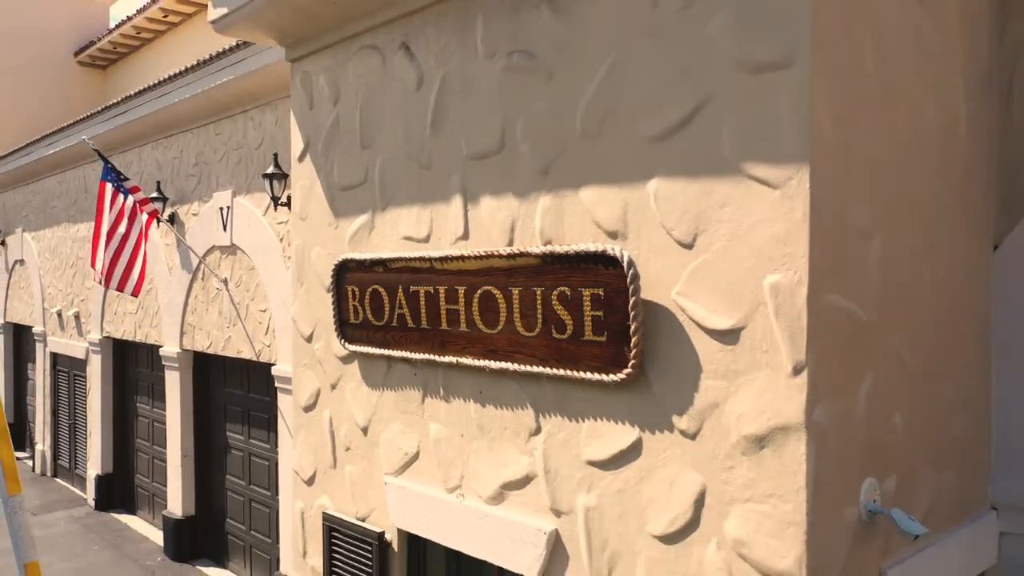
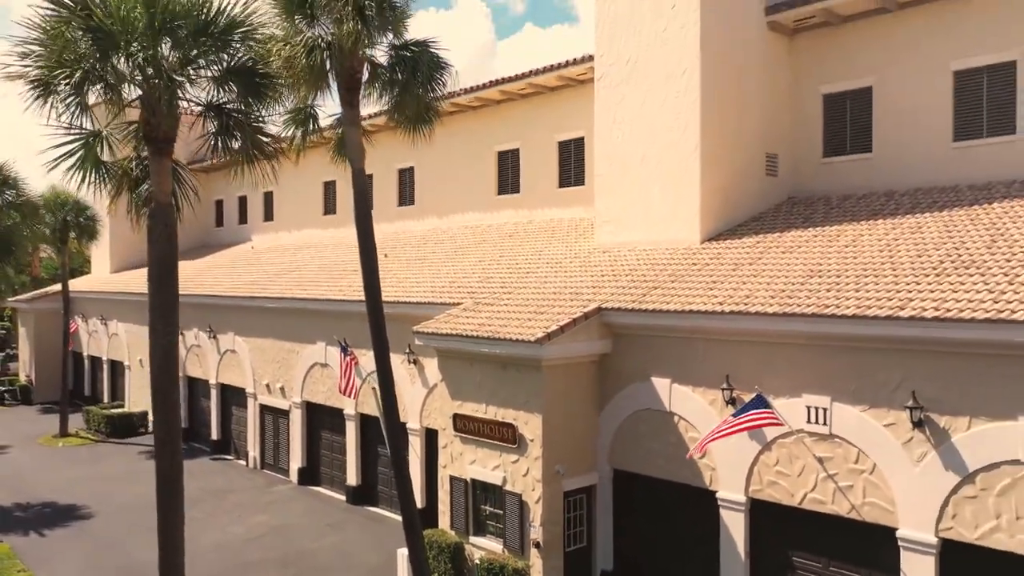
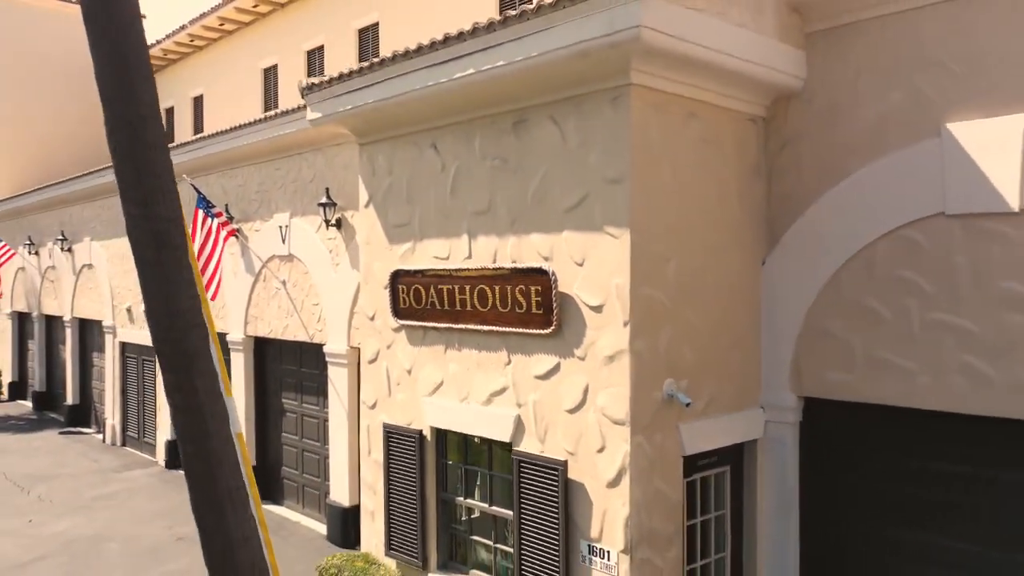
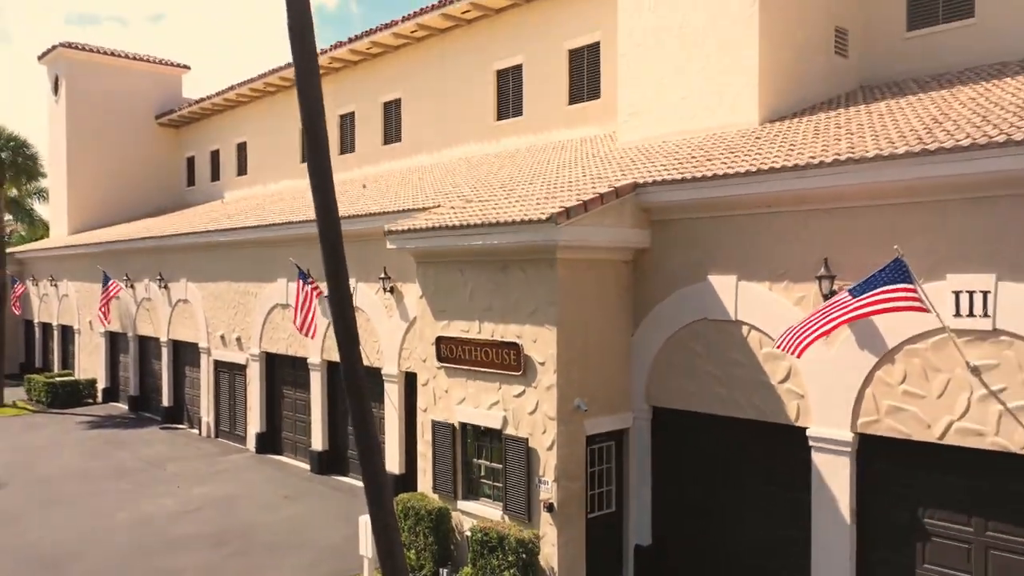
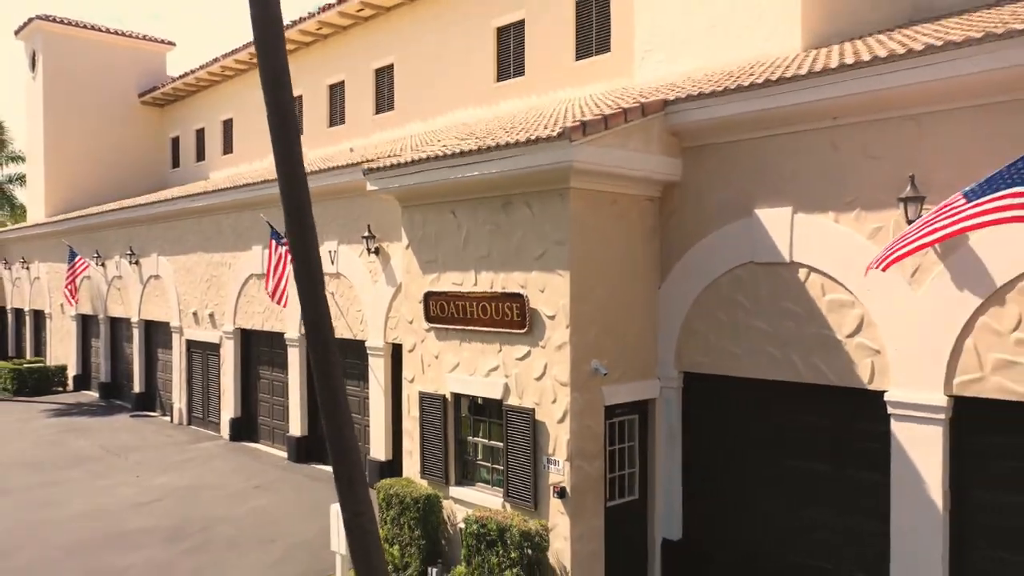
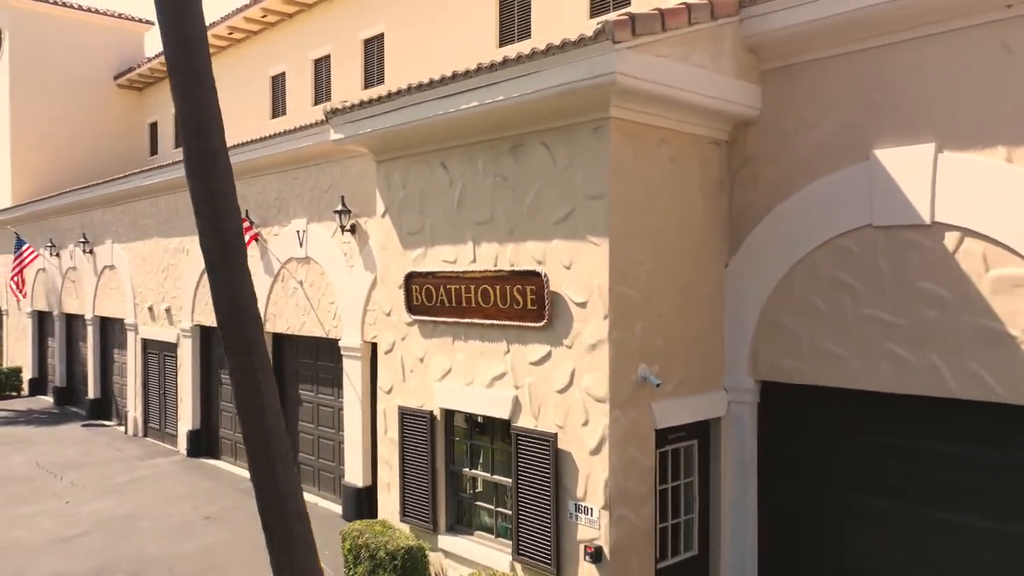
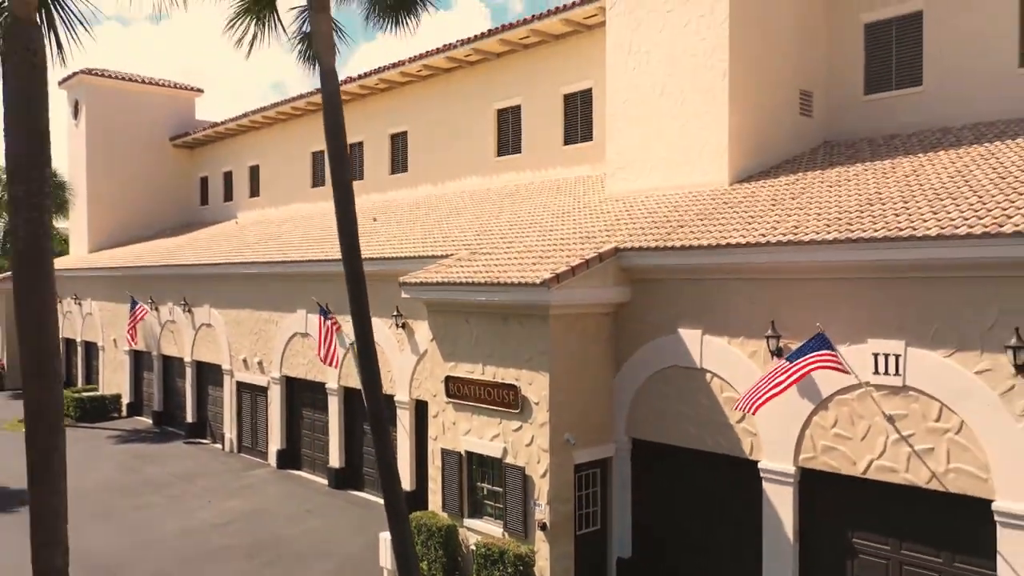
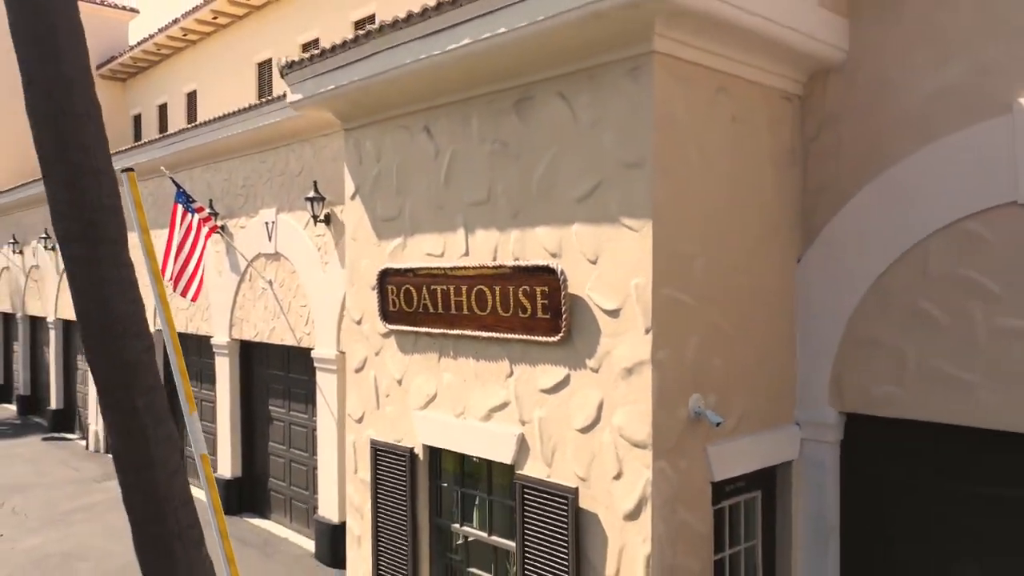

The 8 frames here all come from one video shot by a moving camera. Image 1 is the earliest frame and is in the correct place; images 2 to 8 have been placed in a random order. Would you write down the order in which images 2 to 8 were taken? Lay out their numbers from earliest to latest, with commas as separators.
8, 3, 6, 5, 4, 7, 2
